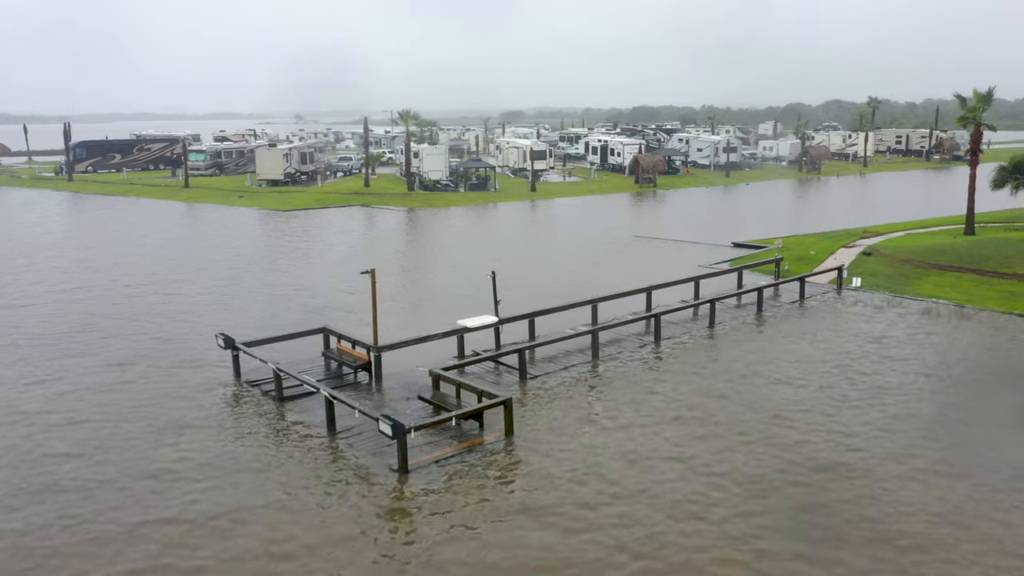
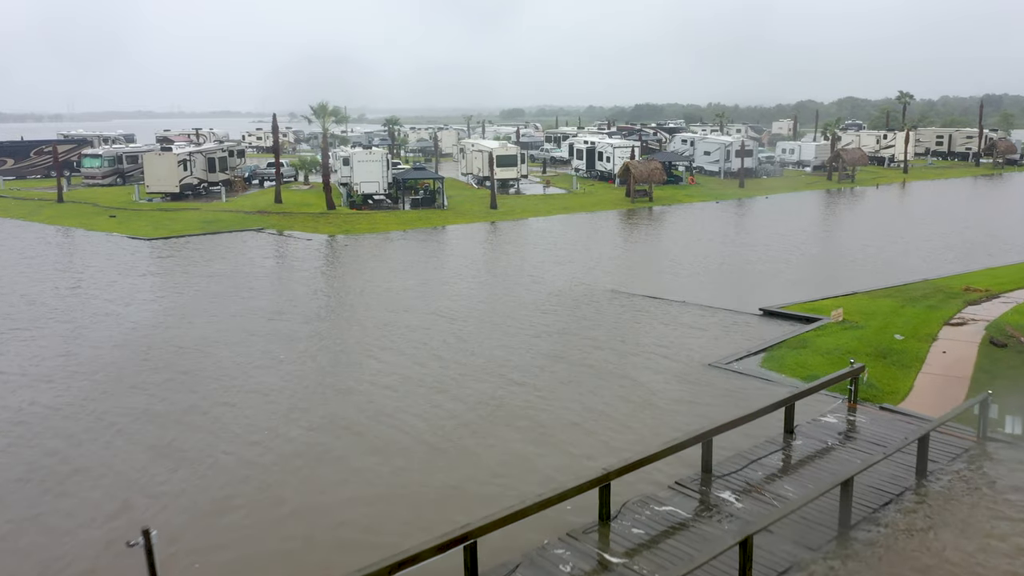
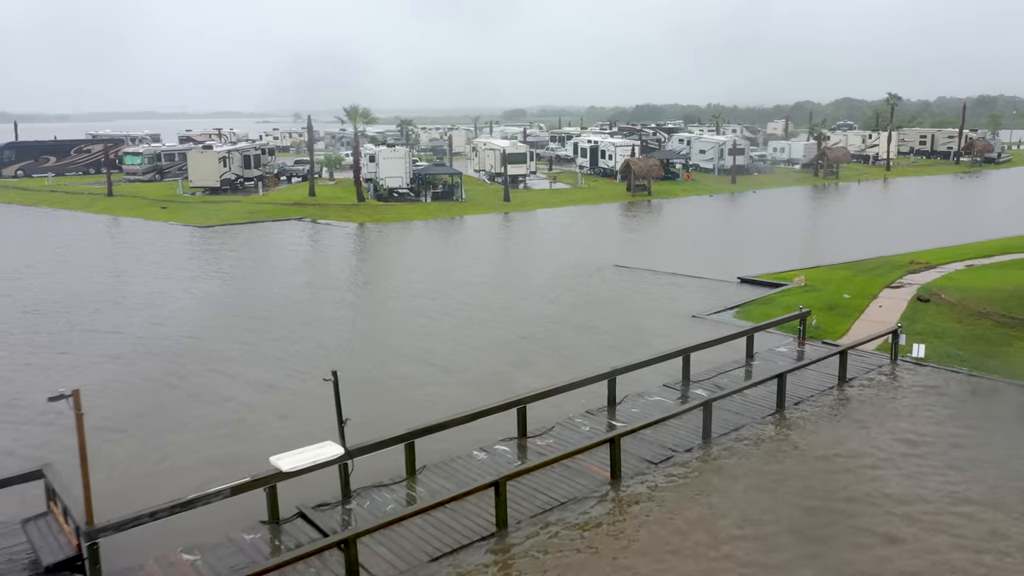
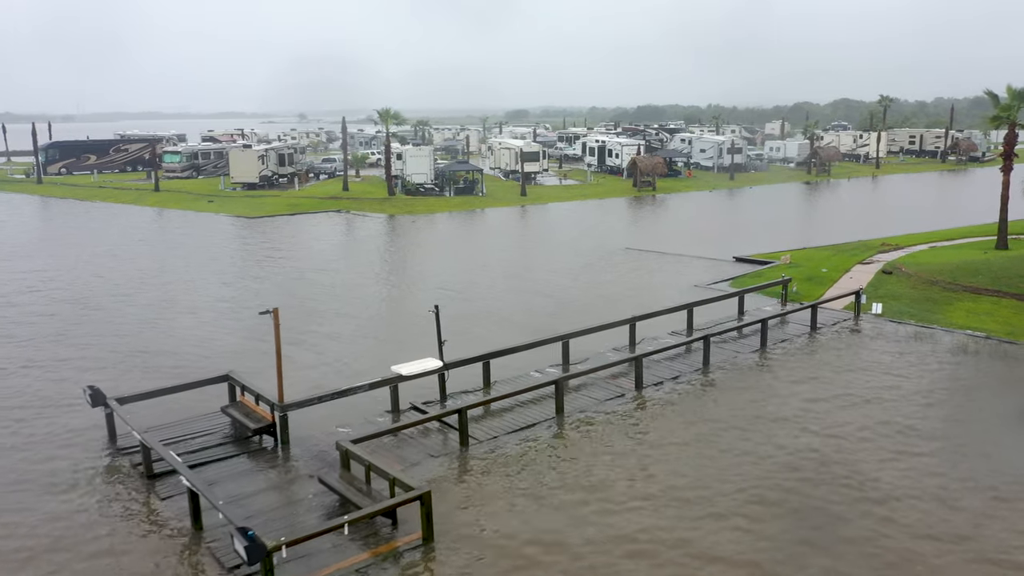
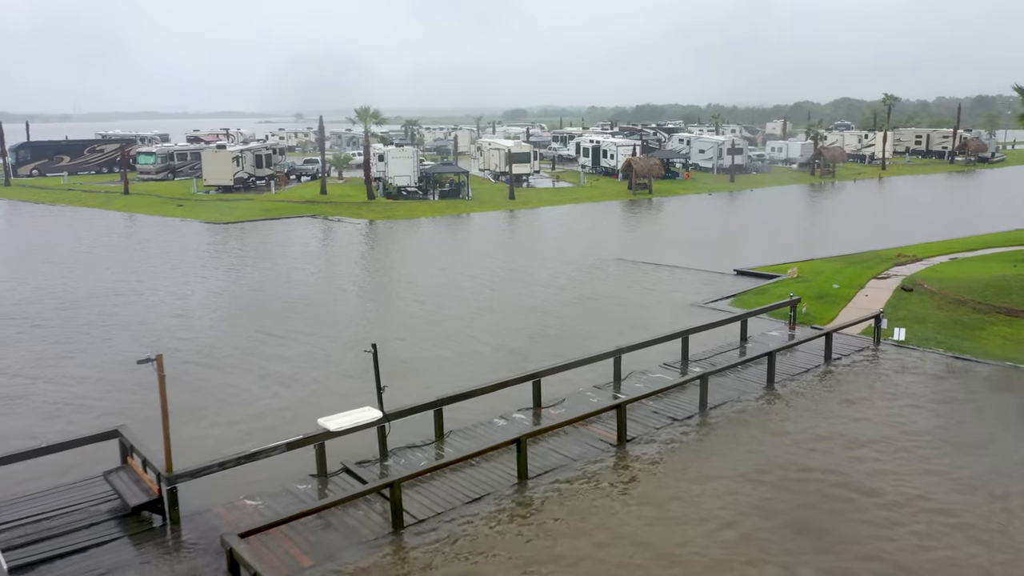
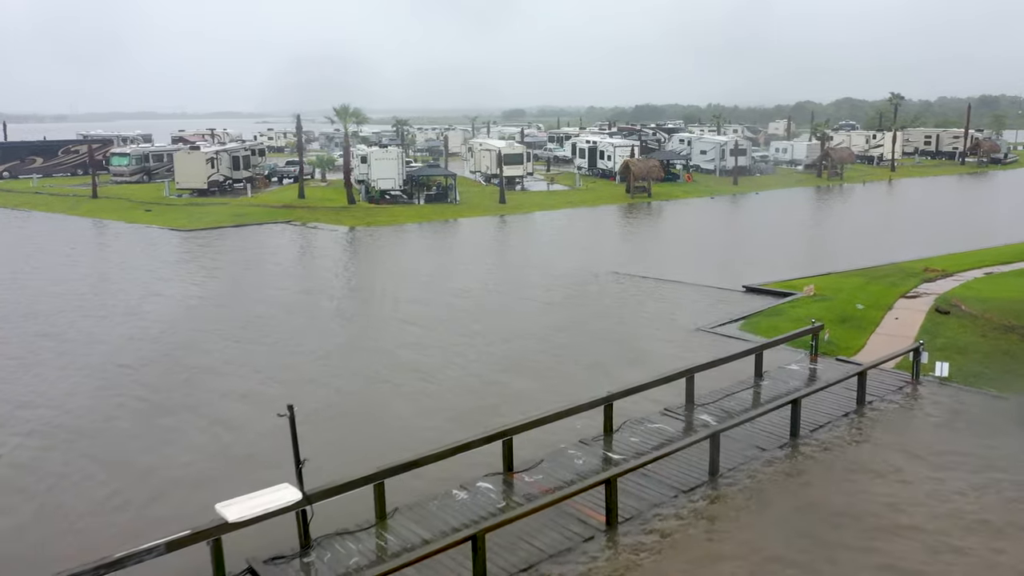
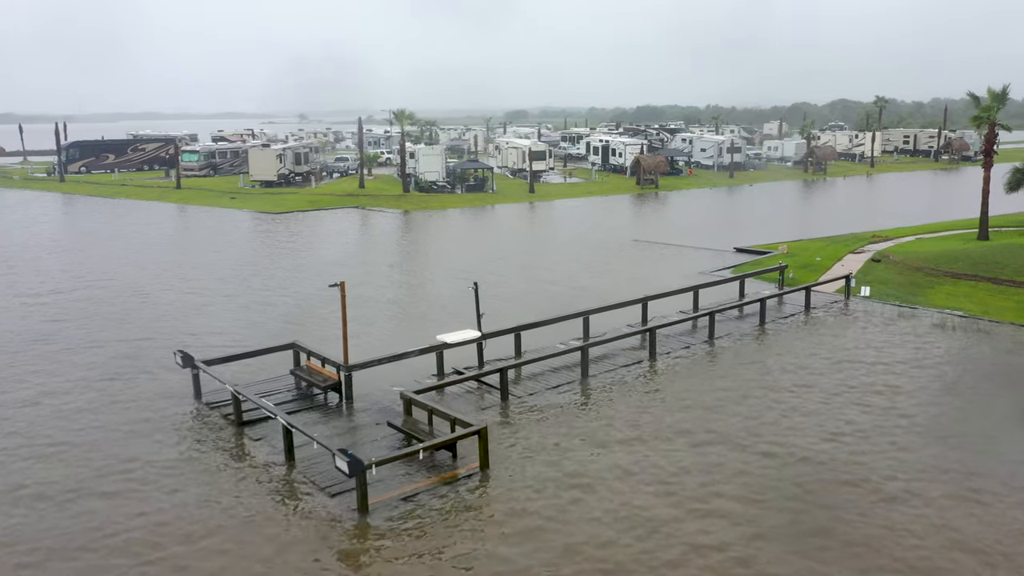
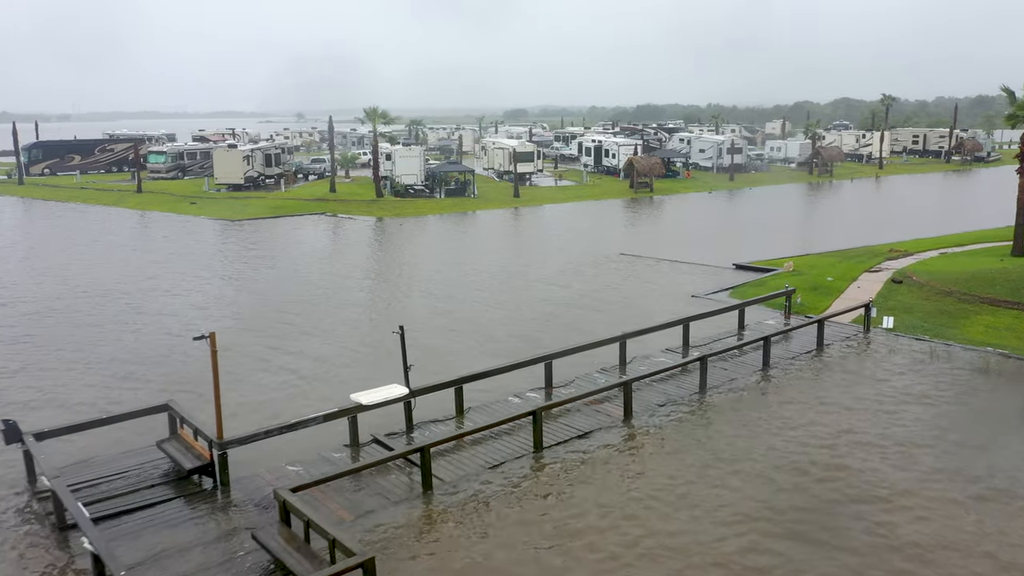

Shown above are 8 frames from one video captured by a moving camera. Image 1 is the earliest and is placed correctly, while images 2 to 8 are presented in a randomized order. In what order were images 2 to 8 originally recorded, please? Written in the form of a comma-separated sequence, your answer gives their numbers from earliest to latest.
7, 4, 8, 5, 3, 6, 2
